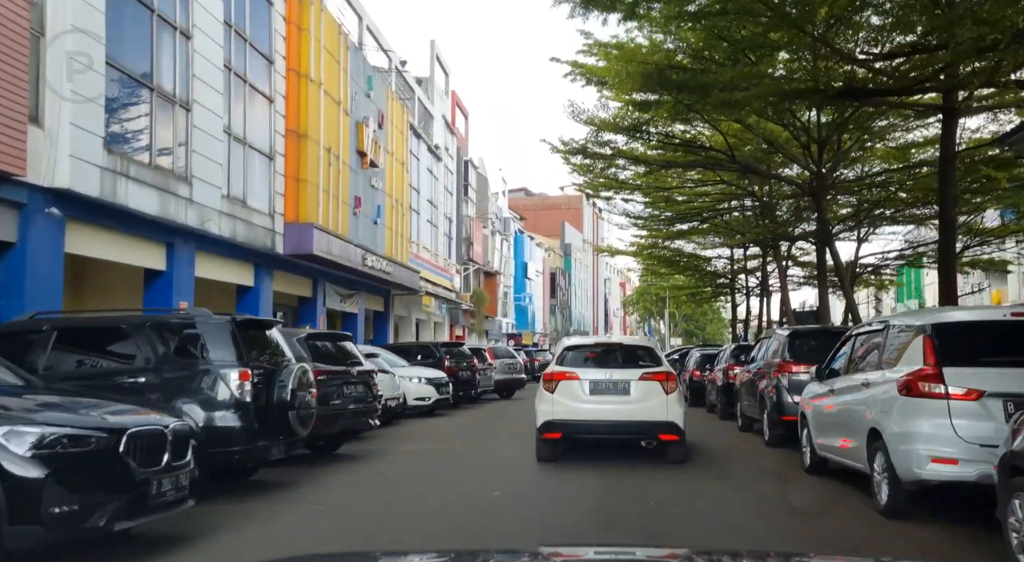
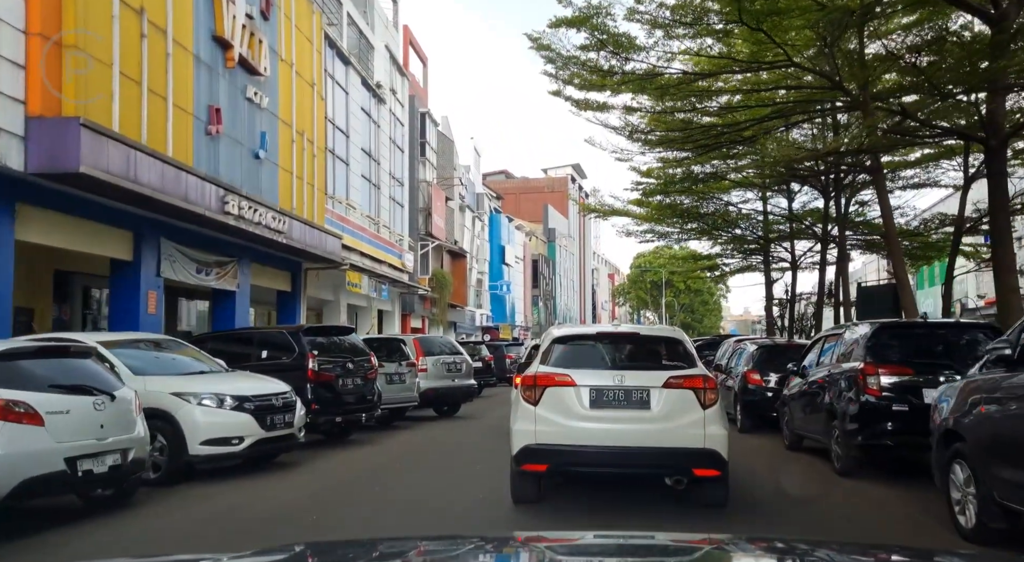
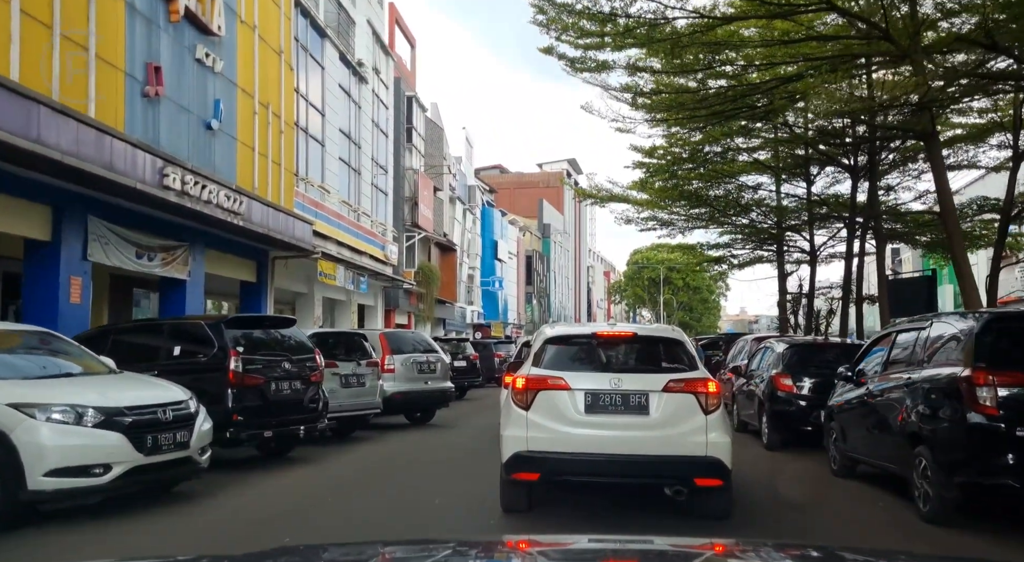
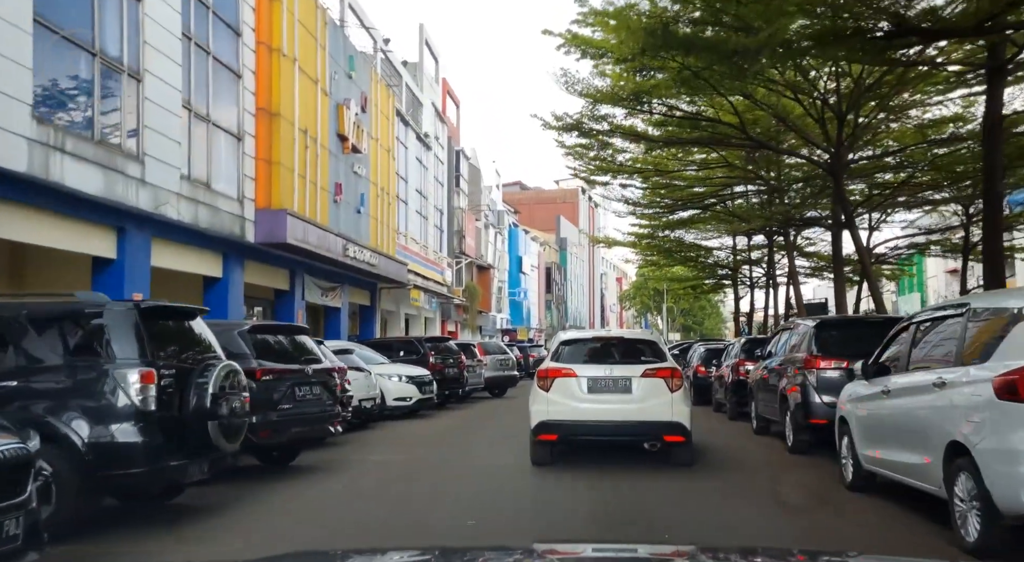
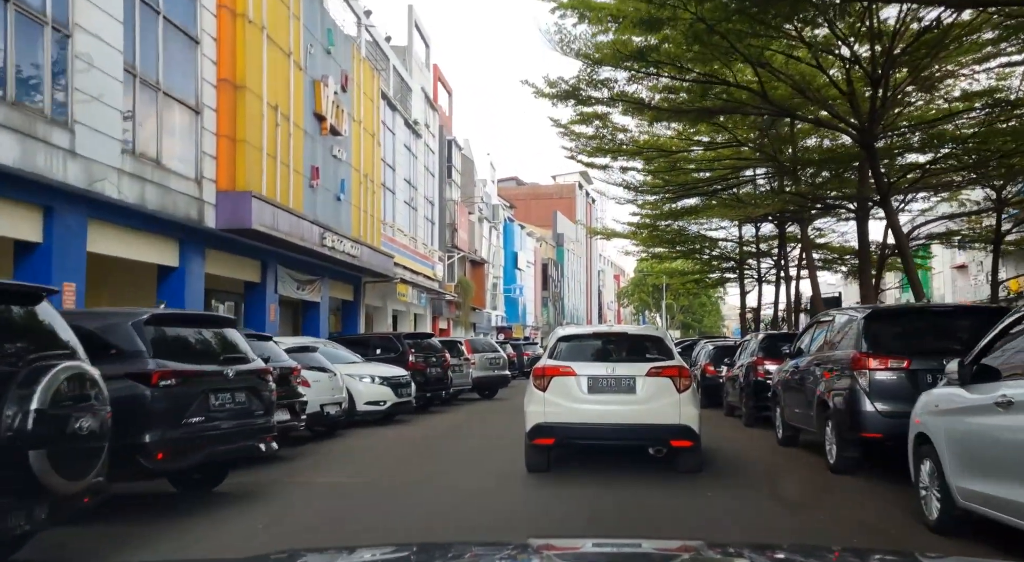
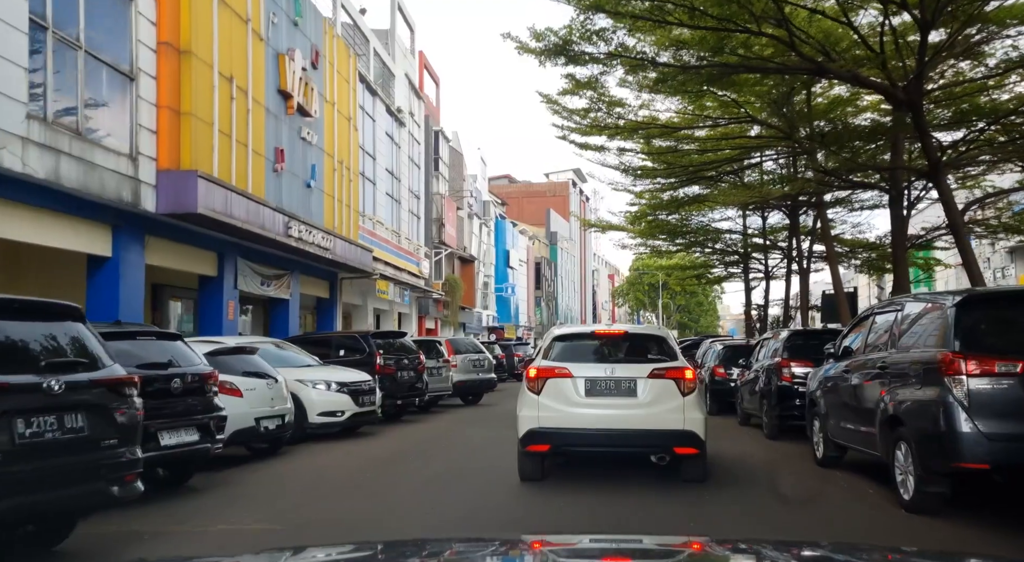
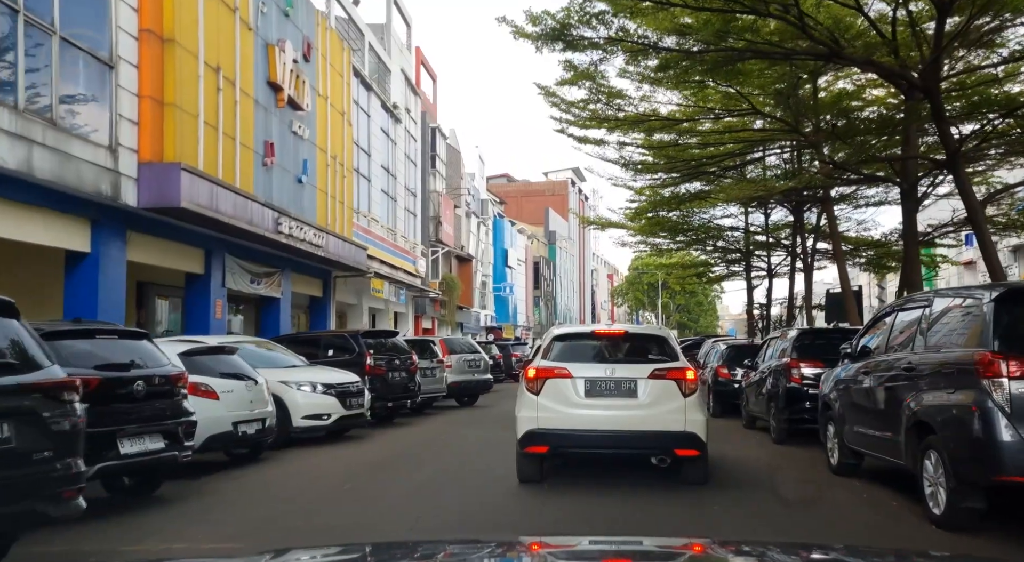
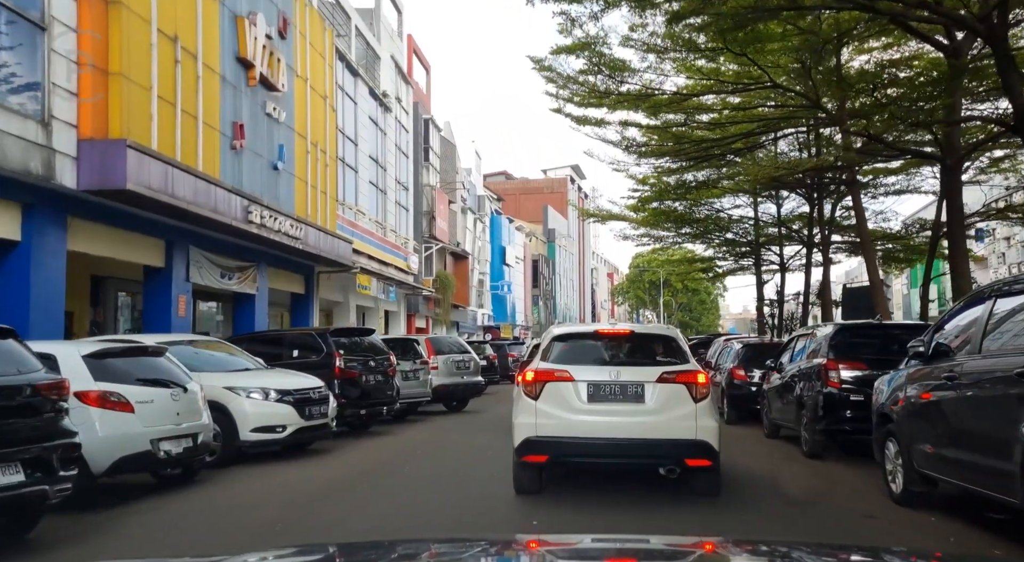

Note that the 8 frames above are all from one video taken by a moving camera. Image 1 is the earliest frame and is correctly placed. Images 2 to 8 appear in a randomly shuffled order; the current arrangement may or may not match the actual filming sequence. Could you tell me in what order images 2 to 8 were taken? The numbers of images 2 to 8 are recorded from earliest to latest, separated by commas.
4, 5, 6, 7, 8, 2, 3
